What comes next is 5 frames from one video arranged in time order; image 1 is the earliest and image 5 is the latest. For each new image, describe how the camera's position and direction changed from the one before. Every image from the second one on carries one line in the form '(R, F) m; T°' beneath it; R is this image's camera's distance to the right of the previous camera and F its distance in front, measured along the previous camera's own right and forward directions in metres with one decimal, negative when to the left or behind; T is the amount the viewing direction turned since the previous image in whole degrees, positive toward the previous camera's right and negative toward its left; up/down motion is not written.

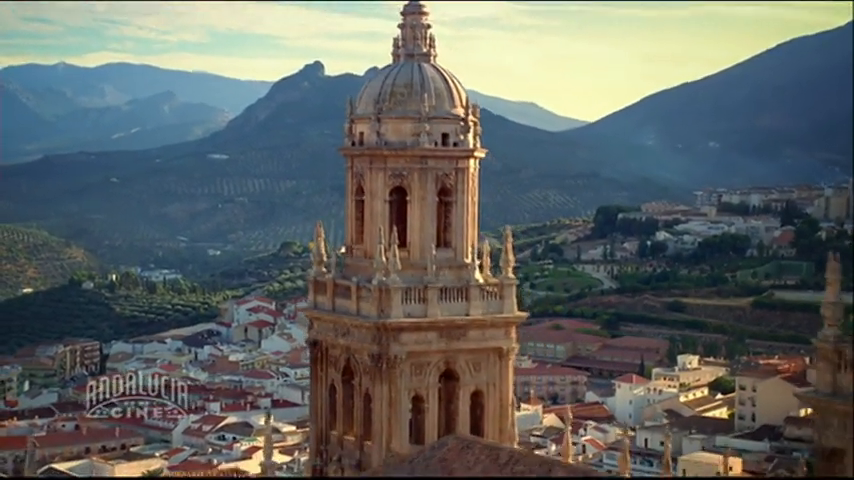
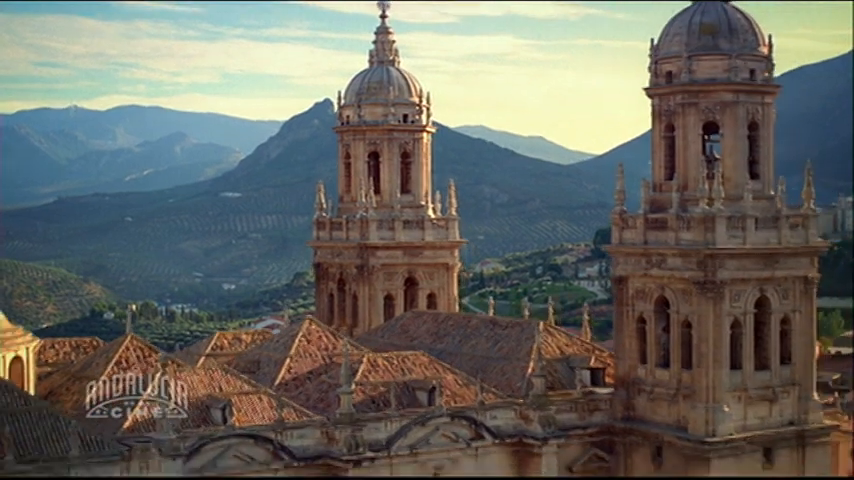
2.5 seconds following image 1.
(+1.3, -13.4) m; 0°
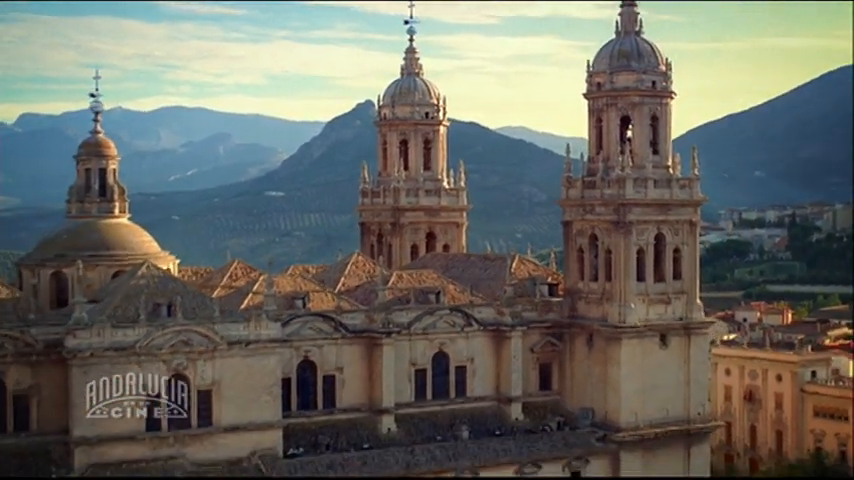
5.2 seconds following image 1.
(+1.1, -15.8) m; -2°
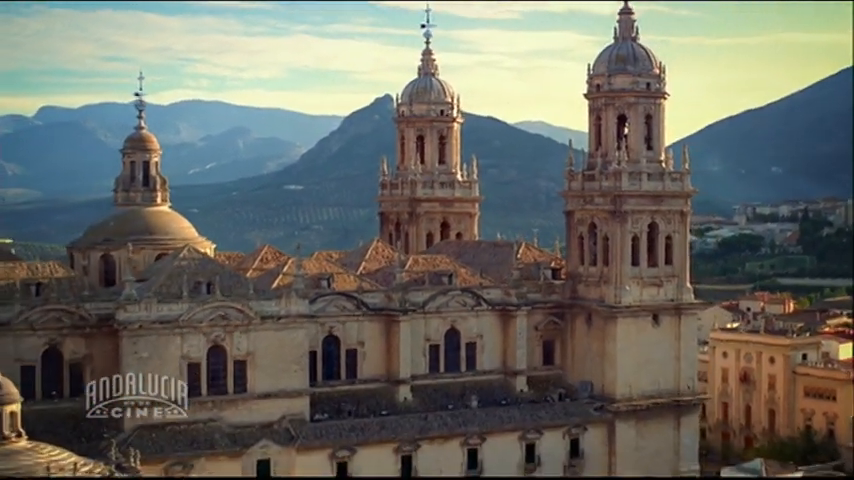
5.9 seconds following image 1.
(+0.2, -4.6) m; -1°
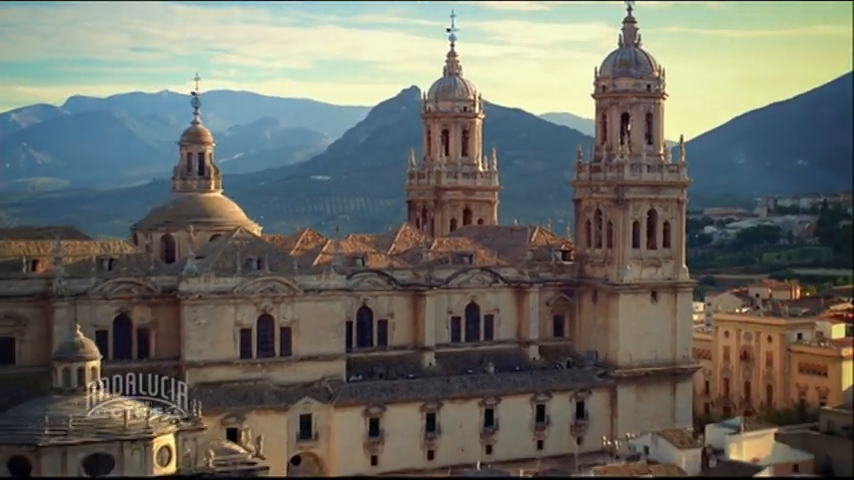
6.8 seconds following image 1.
(+0.1, -6.3) m; -1°
